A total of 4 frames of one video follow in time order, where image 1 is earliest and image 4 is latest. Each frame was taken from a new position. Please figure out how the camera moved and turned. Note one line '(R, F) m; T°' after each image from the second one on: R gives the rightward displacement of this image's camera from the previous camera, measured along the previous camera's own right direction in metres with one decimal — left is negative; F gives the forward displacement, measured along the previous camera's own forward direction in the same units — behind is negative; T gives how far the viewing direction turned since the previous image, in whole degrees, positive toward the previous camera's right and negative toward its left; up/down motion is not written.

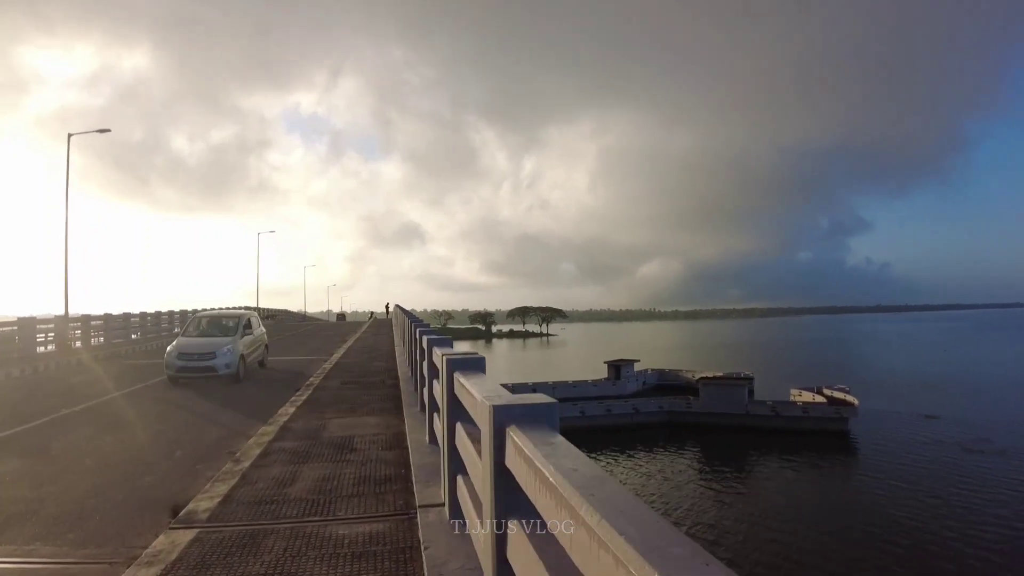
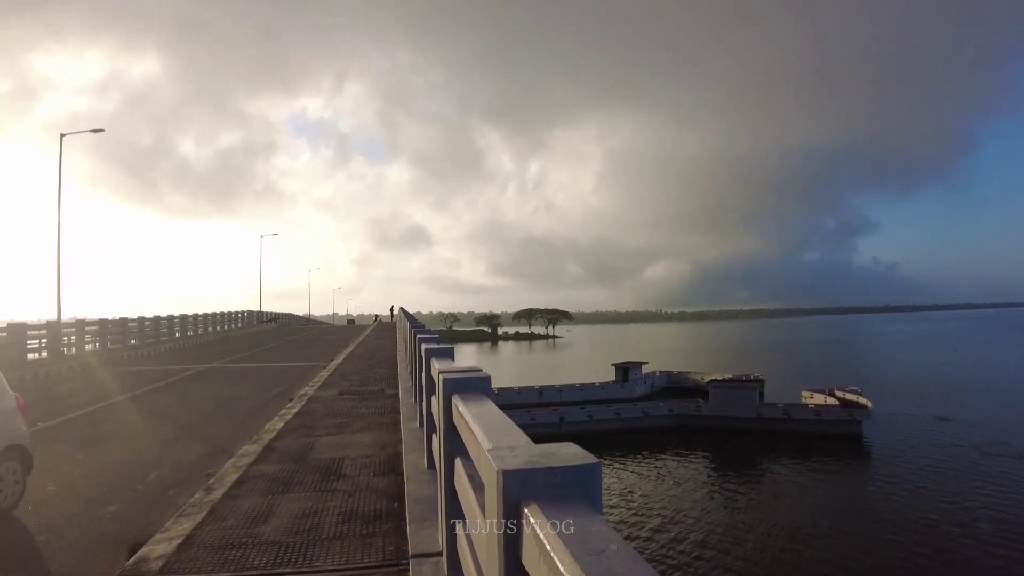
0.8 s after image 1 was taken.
(0.0, +0.6) m; -1°
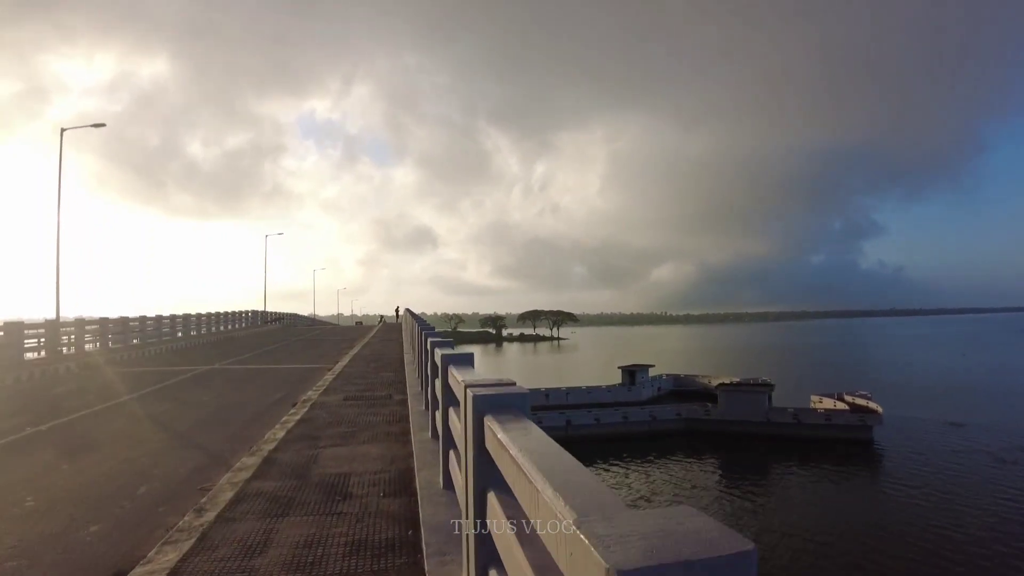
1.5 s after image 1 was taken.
(-0.1, +0.4) m; -1°
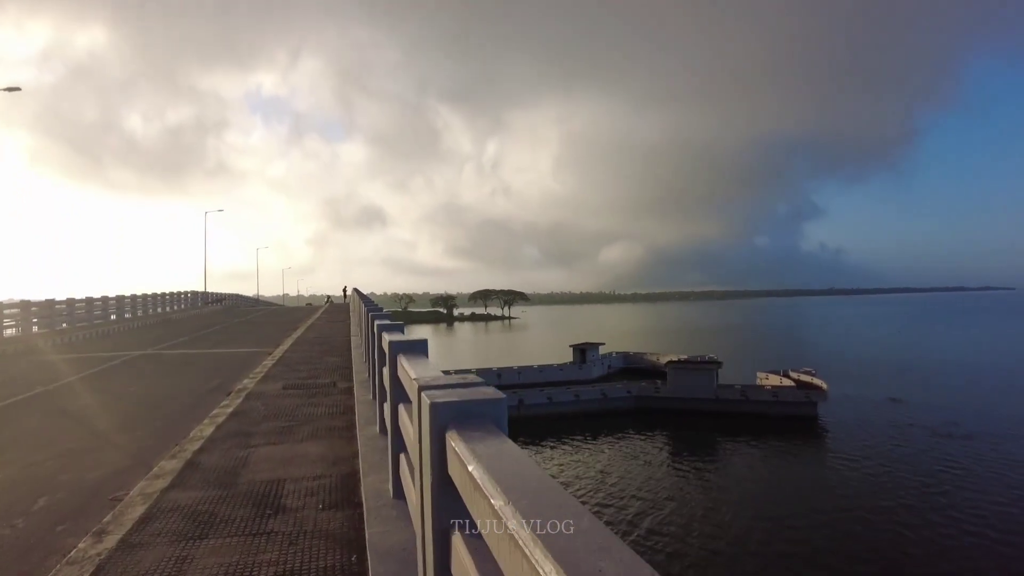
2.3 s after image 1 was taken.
(0.0, +0.4) m; +5°
